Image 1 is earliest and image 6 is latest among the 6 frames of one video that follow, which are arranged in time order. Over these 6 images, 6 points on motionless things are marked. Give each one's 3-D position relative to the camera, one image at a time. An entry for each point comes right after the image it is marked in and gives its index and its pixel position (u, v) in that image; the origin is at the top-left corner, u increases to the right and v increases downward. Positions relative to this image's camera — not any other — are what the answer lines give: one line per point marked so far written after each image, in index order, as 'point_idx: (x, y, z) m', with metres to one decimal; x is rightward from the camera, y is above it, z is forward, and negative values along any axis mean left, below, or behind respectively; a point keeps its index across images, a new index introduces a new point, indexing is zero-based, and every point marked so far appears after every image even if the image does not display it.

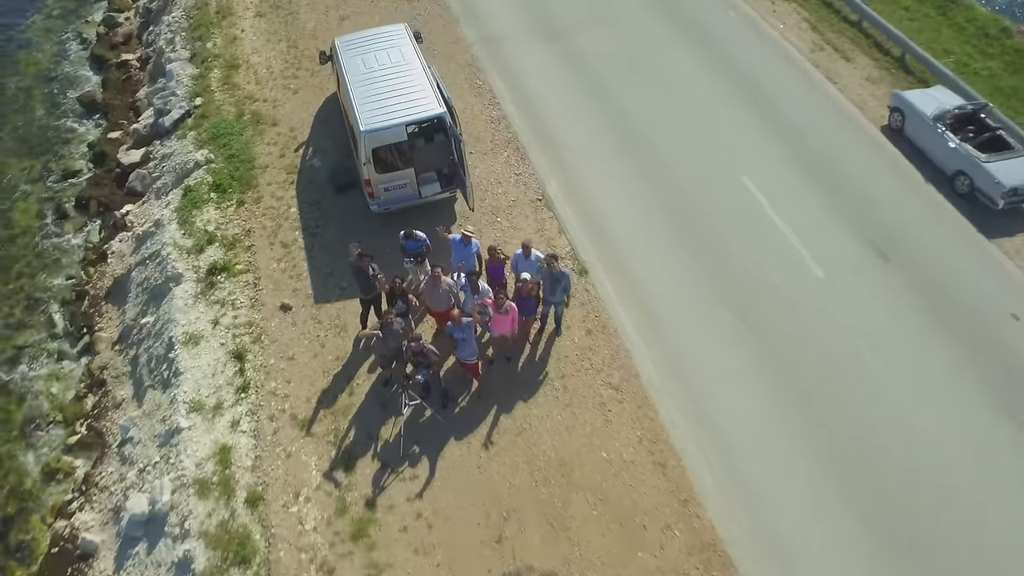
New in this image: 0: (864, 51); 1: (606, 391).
0: (+9.5, +6.5, +20.0) m
1: (+1.6, -1.8, +12.9) m
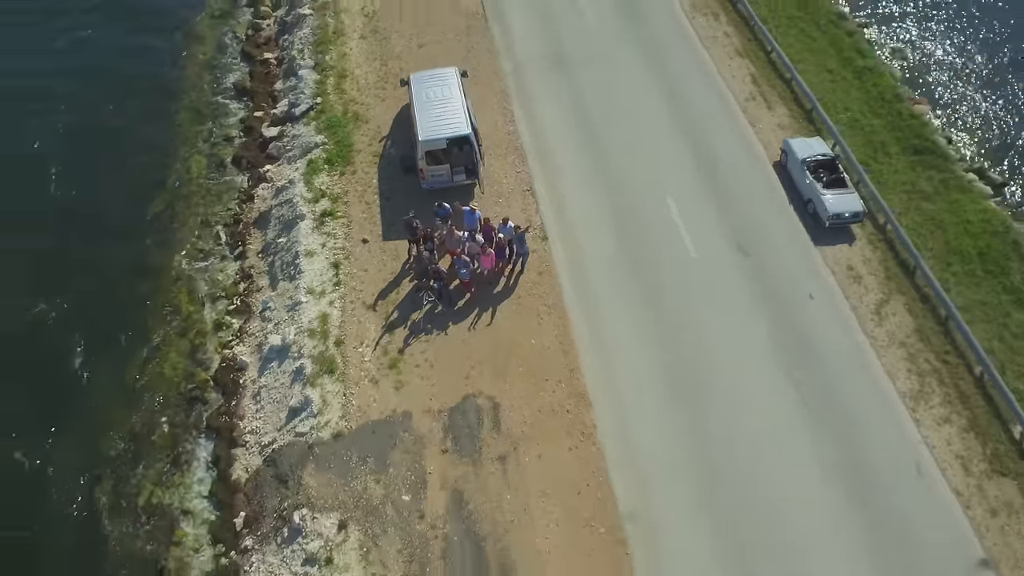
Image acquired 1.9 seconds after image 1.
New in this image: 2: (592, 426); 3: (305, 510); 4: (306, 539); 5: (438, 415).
0: (+10.3, +7.0, +27.8) m
1: (+0.9, -0.6, +21.8) m
2: (+2.1, -3.6, +19.5) m
3: (-5.3, -5.6, +18.8) m
4: (-5.1, -6.2, +18.4) m
5: (-2.0, -3.4, +20.0) m
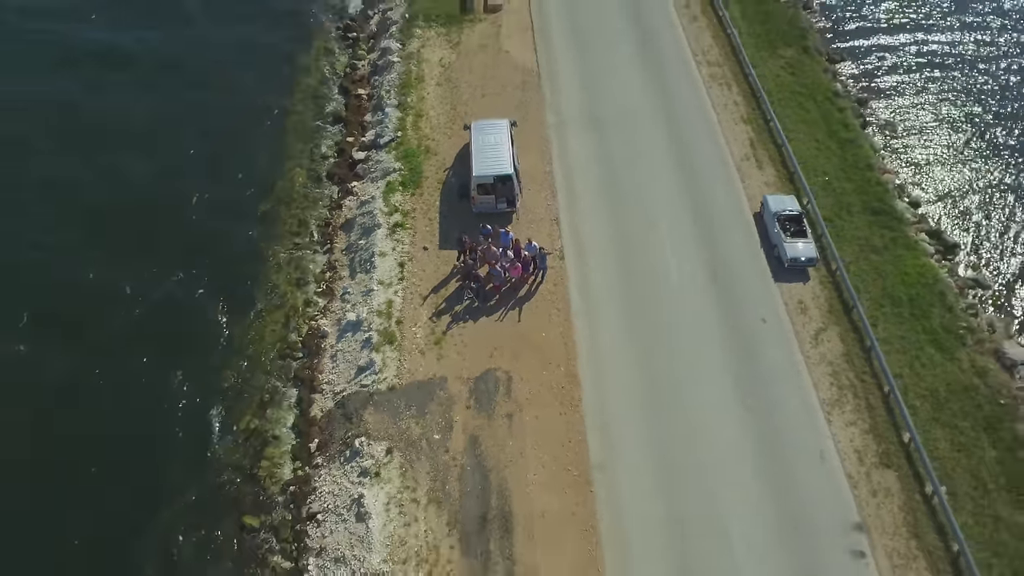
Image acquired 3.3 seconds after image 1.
0: (+12.0, +5.7, +33.9) m
1: (+1.6, -0.9, +28.5) m
2: (+2.4, -4.0, +26.1) m
3: (-5.2, -5.3, +25.9) m
4: (-5.1, -5.9, +25.5) m
5: (-1.7, -3.4, +26.8) m
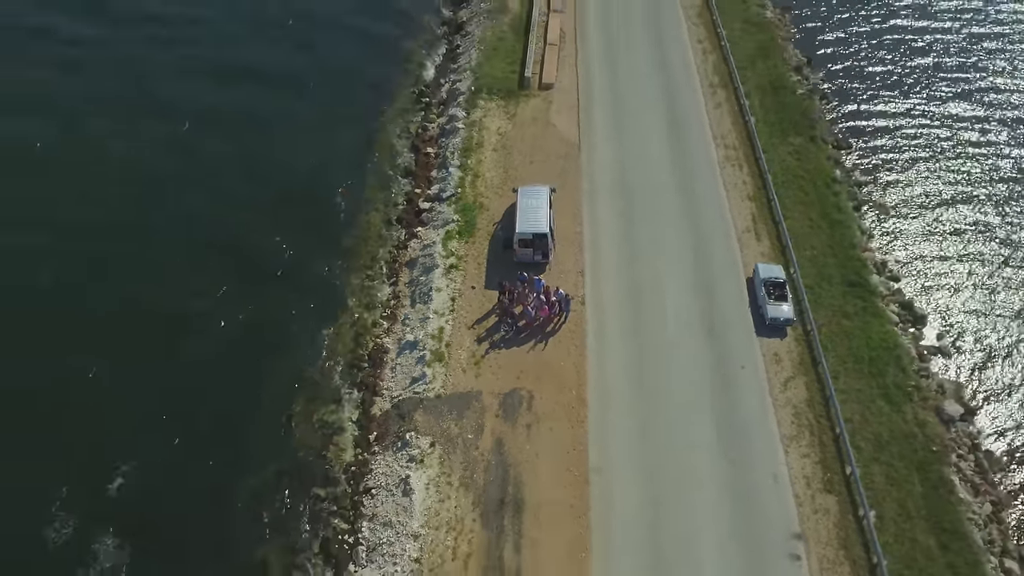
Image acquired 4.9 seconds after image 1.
0: (+14.1, +2.8, +40.2) m
1: (+2.8, -2.7, +35.2) m
2: (+3.2, -5.7, +32.6) m
3: (-4.4, -6.5, +32.8) m
4: (-4.4, -7.0, +32.3) m
5: (-0.7, -4.9, +33.6) m
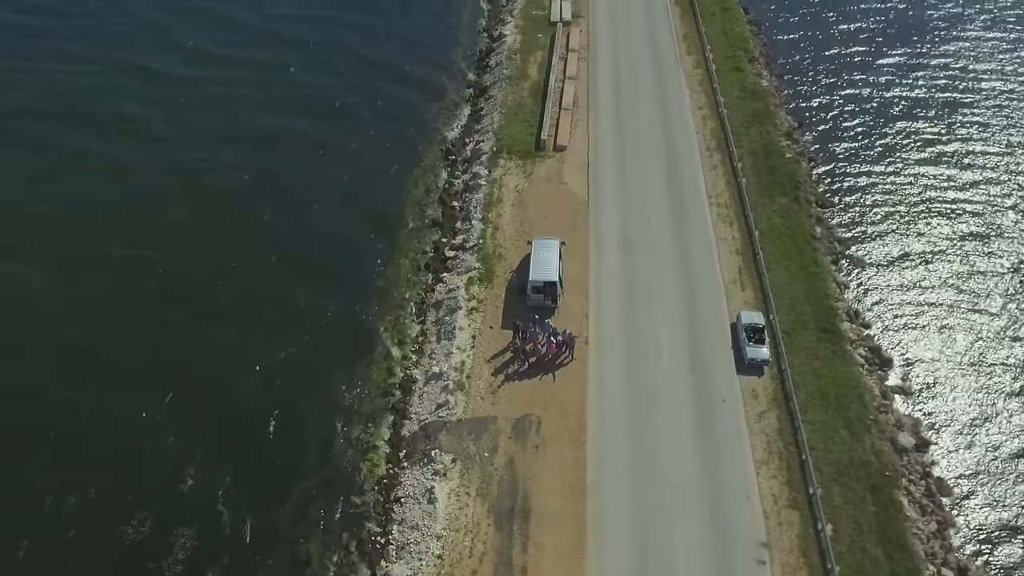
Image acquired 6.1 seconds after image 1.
0: (+14.9, 0.0, +45.7) m
1: (+3.5, -5.0, +40.6) m
2: (+3.8, -7.9, +37.9) m
3: (-3.9, -8.5, +38.3) m
4: (-3.9, -9.0, +37.8) m
5: (-0.1, -7.0, +39.1) m
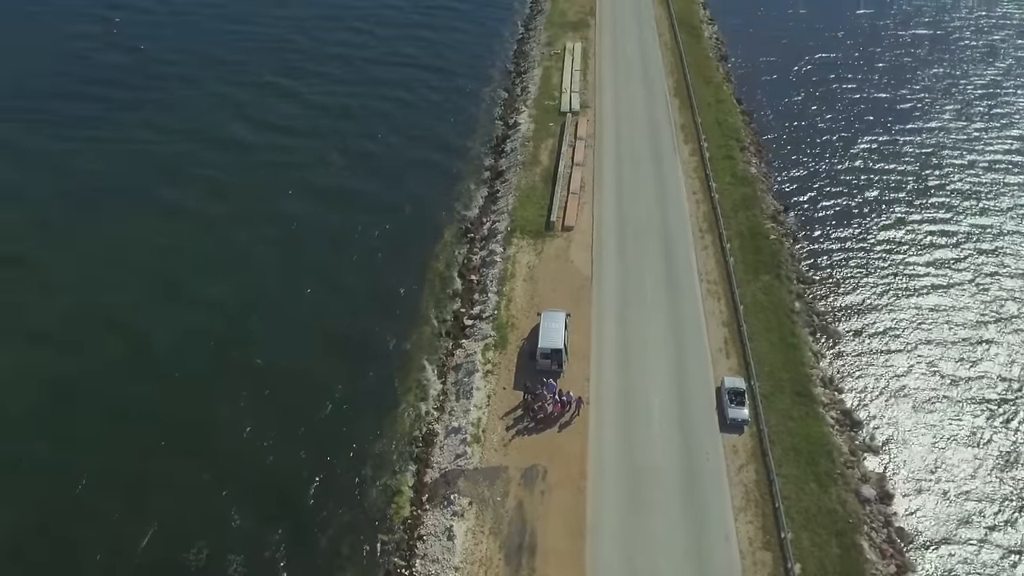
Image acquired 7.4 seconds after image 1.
0: (+15.7, -4.8, +51.6) m
1: (+4.1, -9.2, +46.3) m
2: (+4.3, -11.8, +43.3) m
3: (-3.4, -12.4, +43.8) m
4: (-3.4, -12.8, +43.2) m
5: (+0.5, -11.0, +44.6) m
